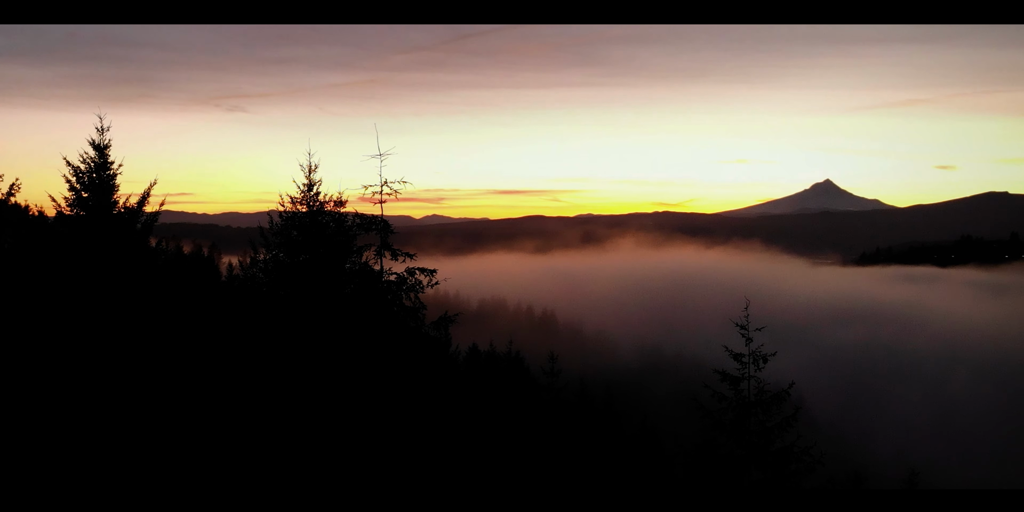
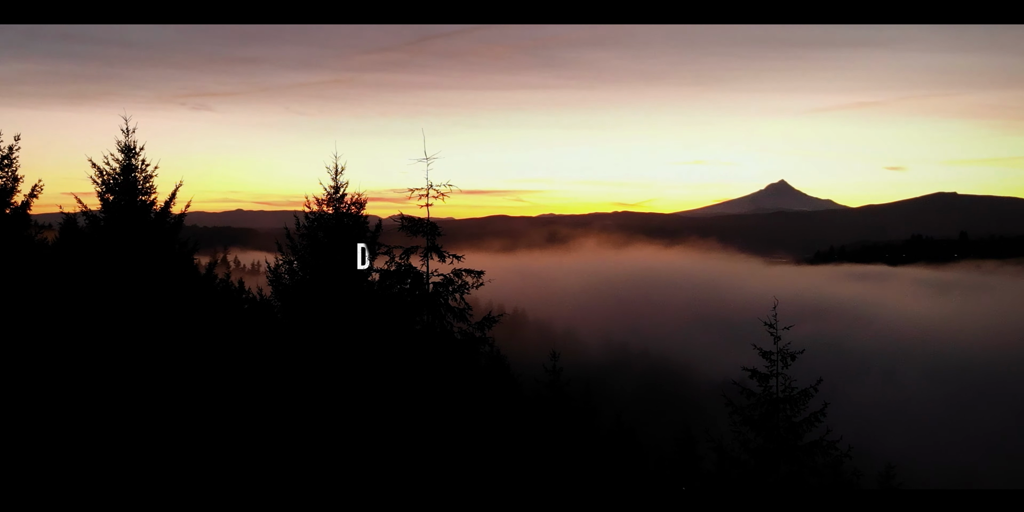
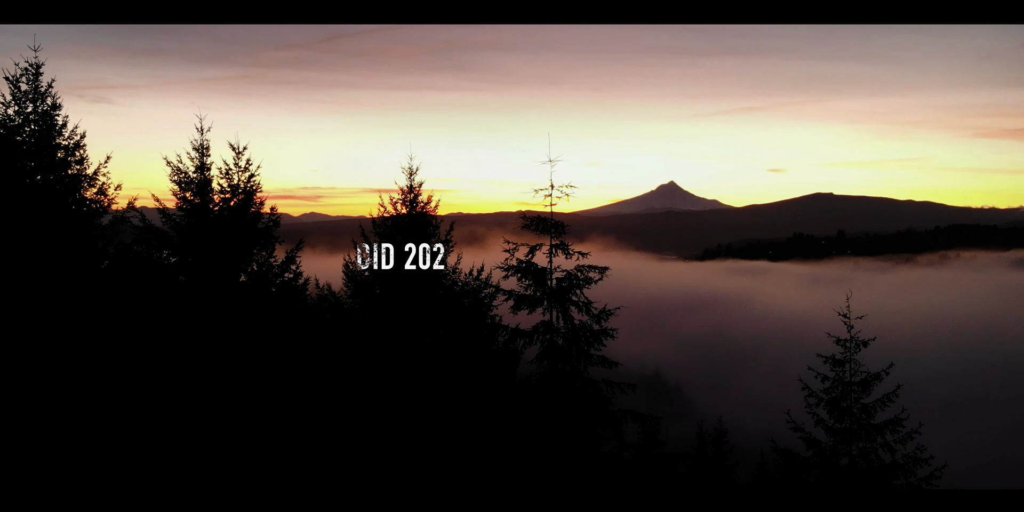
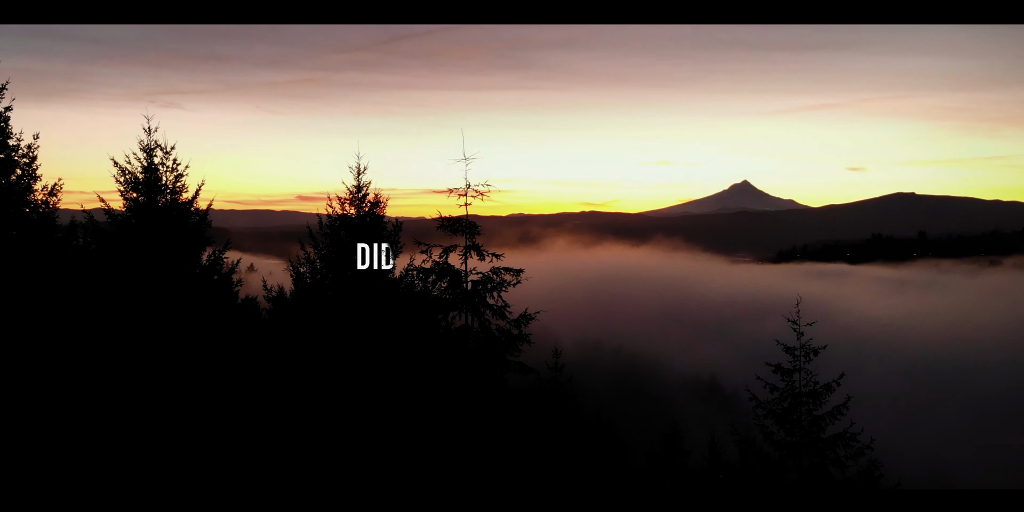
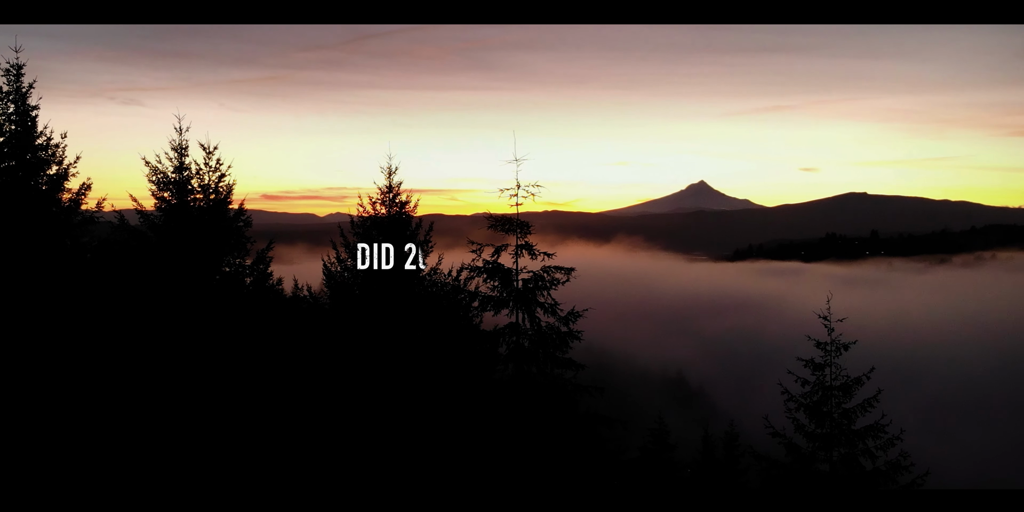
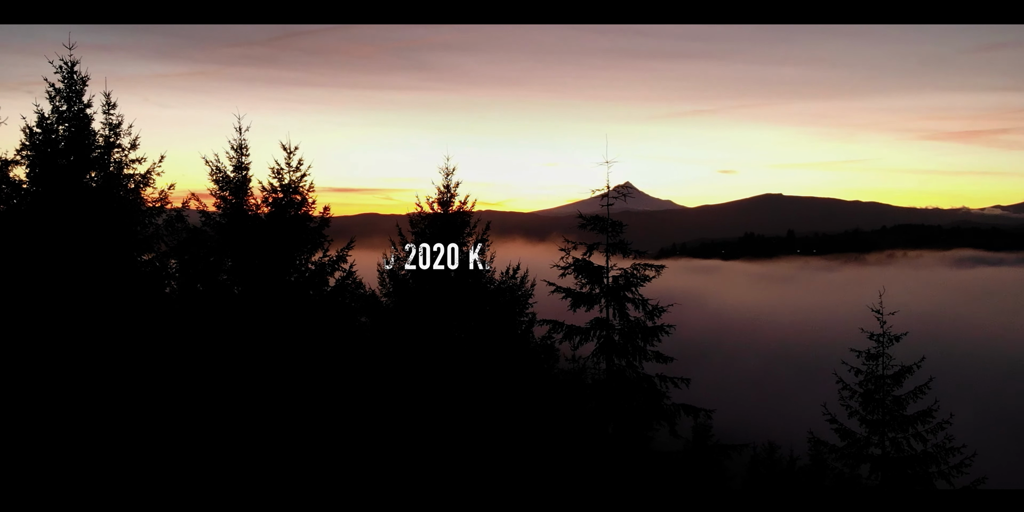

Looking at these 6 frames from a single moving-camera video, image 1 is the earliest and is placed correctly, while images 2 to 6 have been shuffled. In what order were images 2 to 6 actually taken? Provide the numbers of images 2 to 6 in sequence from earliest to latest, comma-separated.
2, 4, 5, 3, 6
